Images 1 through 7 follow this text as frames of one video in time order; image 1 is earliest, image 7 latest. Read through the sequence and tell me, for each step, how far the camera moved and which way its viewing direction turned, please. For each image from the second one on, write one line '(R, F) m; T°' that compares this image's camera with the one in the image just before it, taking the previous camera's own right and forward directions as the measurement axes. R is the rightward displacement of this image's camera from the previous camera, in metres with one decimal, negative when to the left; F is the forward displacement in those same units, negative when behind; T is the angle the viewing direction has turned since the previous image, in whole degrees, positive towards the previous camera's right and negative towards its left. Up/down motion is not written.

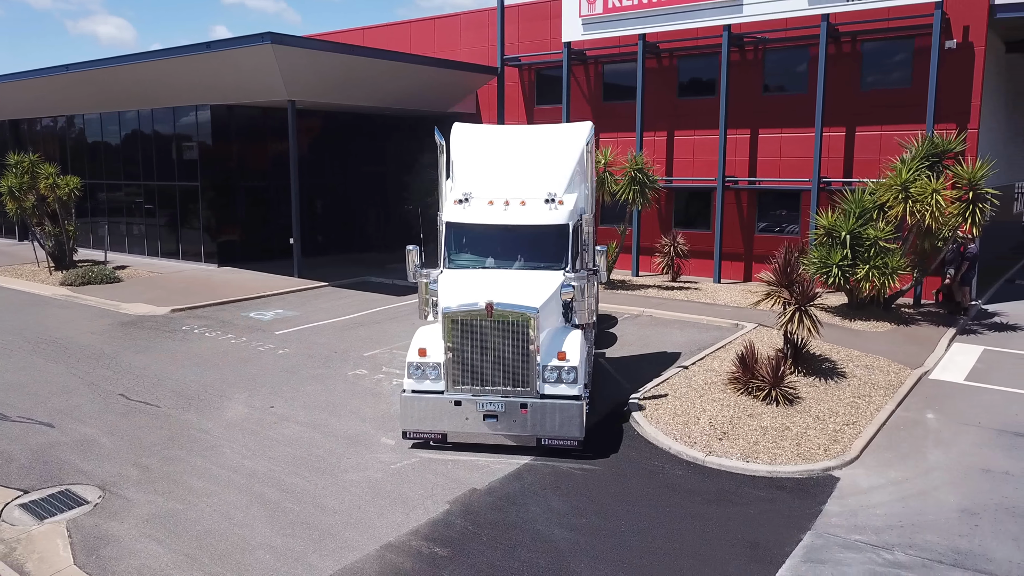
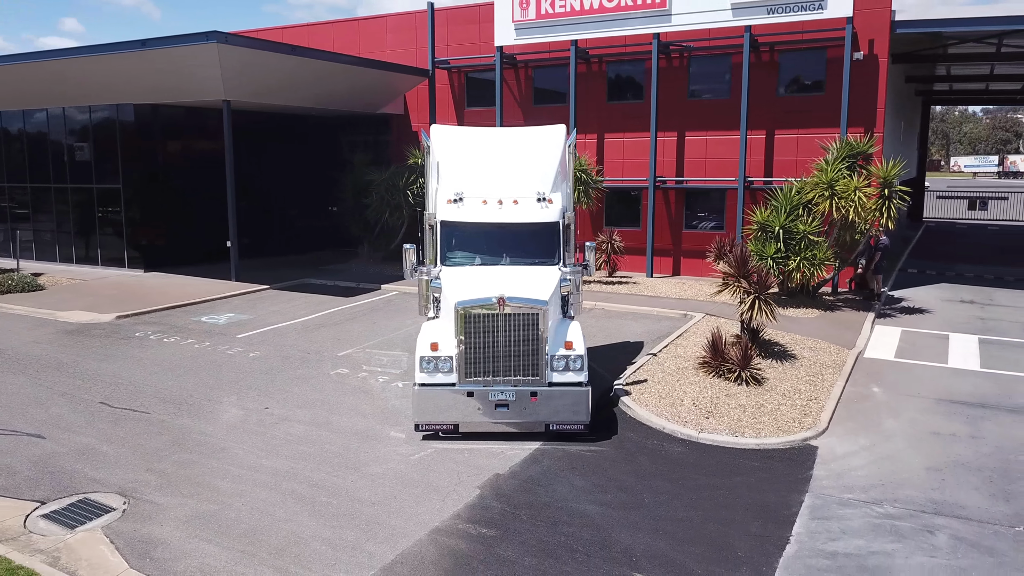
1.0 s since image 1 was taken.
(-1.6, -0.4) m; +8°
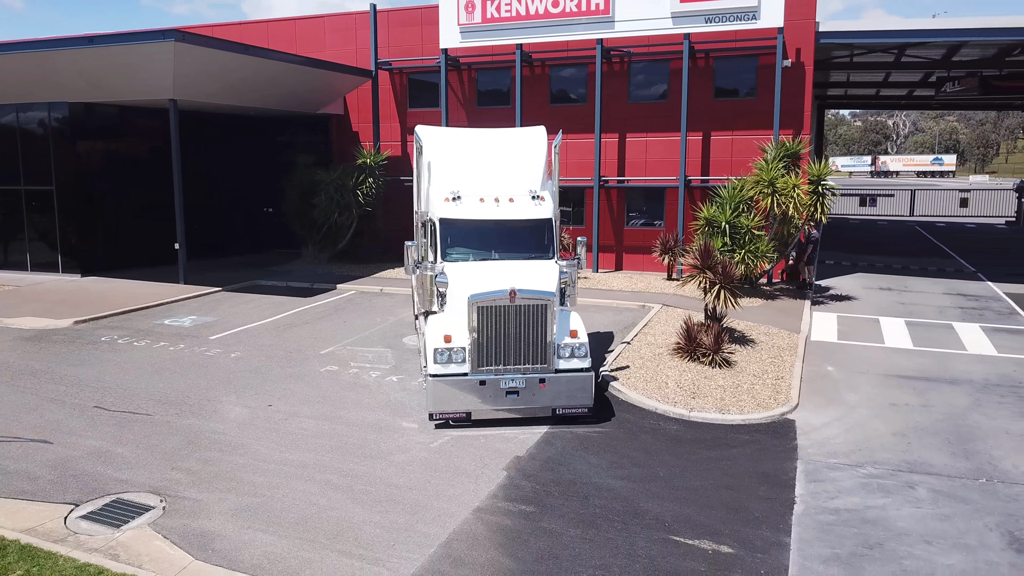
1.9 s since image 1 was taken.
(-1.5, -0.5) m; +7°
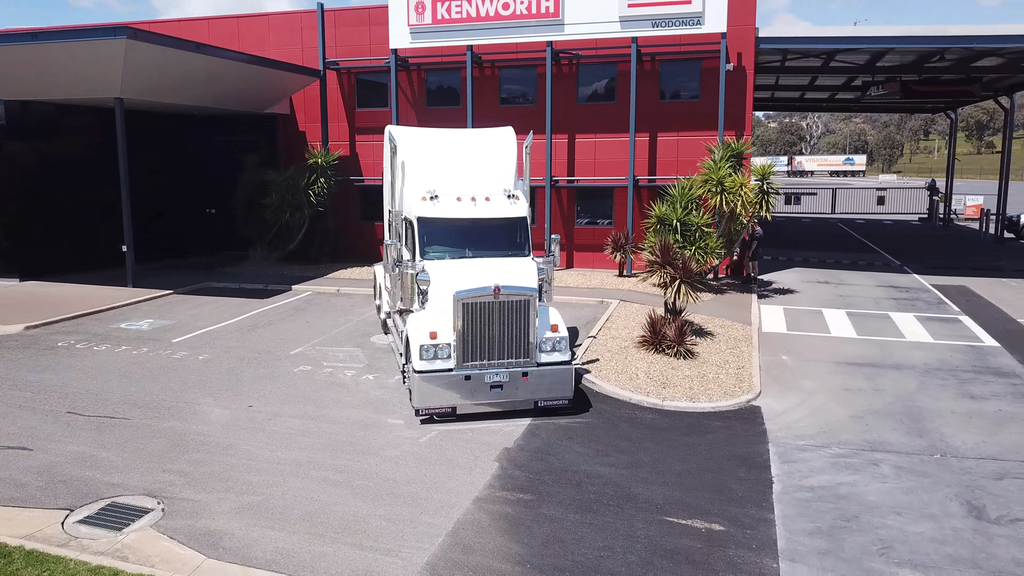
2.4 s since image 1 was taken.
(-0.8, -0.2) m; +5°
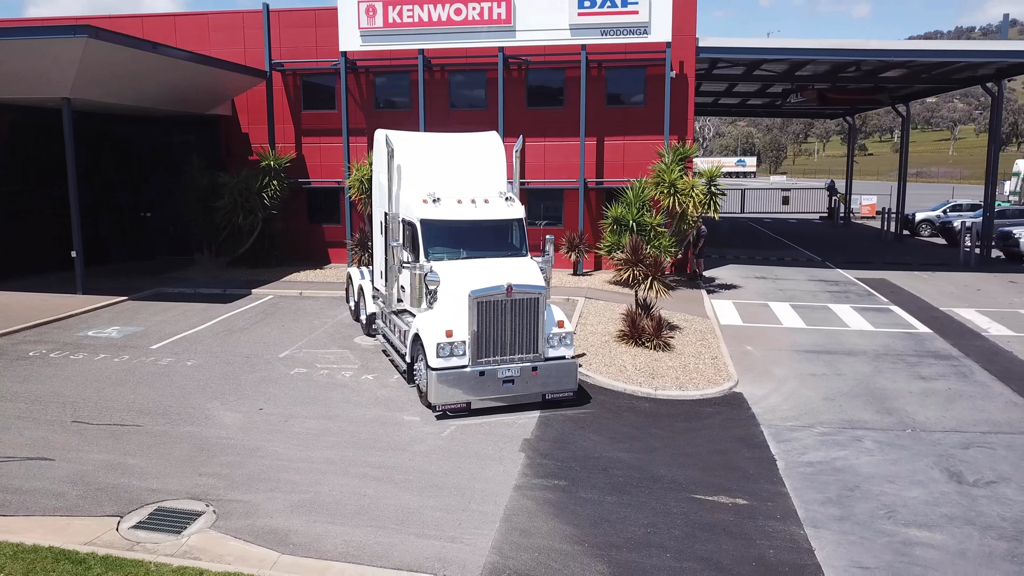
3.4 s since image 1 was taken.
(-1.6, -0.4) m; +7°
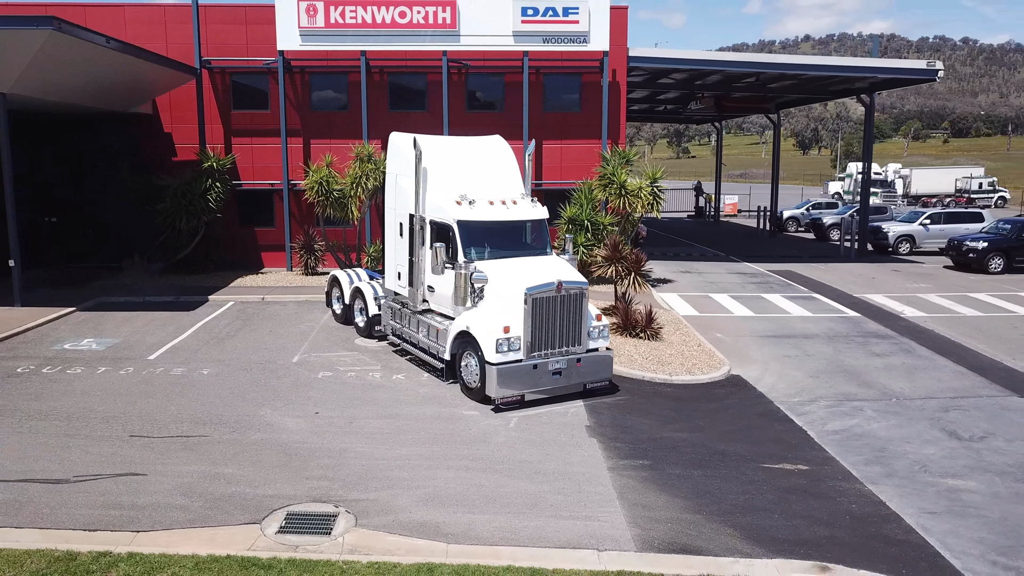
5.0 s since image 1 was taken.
(-3.1, -0.3) m; +11°
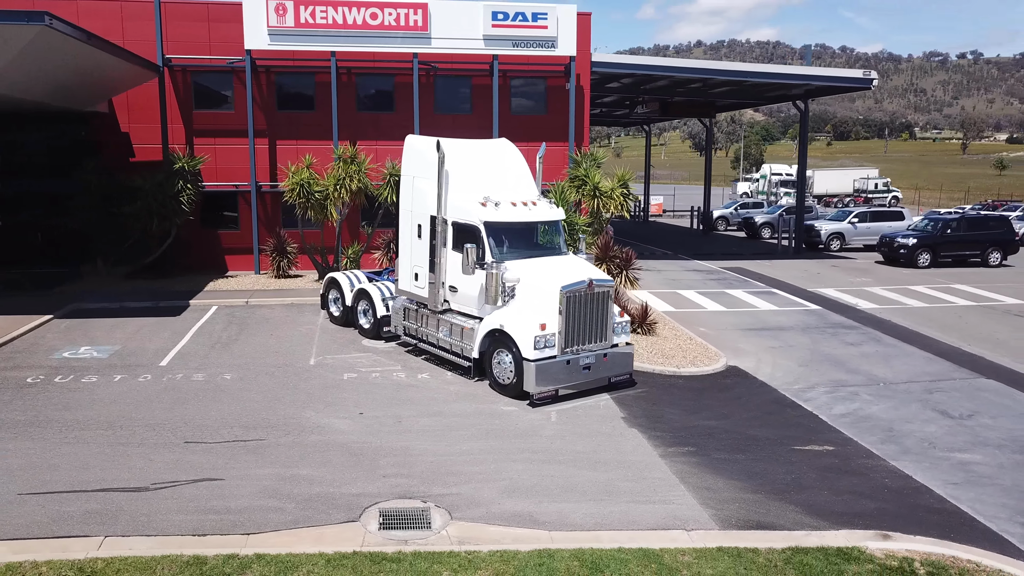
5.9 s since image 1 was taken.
(-1.9, -0.3) m; +7°
